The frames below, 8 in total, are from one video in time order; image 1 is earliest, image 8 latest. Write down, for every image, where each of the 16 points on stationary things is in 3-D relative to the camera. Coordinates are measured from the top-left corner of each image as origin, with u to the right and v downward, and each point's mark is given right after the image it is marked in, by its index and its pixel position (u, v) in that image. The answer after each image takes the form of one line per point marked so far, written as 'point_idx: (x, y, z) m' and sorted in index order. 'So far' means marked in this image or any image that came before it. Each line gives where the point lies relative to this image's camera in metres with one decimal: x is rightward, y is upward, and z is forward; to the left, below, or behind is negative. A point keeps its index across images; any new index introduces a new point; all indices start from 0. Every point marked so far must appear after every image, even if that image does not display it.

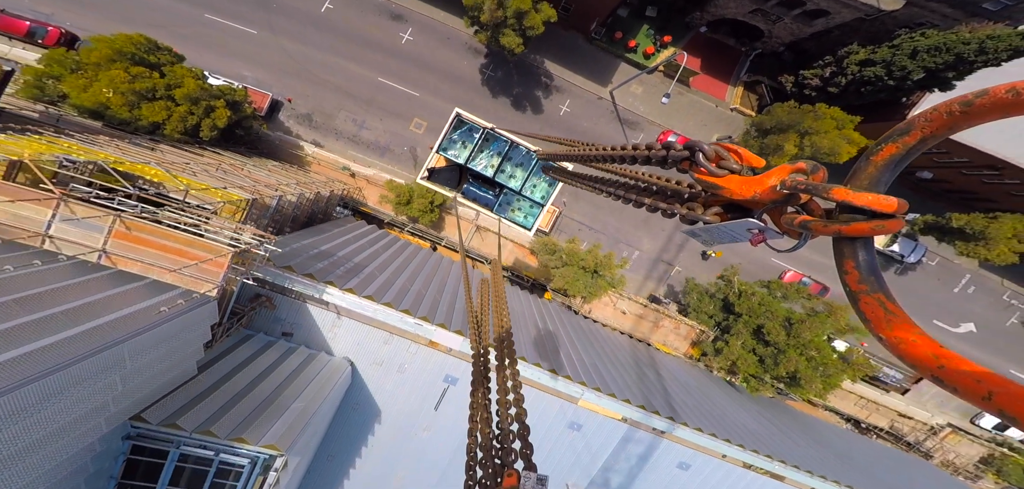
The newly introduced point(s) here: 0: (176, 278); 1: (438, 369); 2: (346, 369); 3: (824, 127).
0: (-5.5, -0.4, +7.4) m
1: (-1.4, -3.1, +10.4) m
2: (-3.6, -3.0, +9.8) m
3: (+10.7, +3.8, +15.1) m
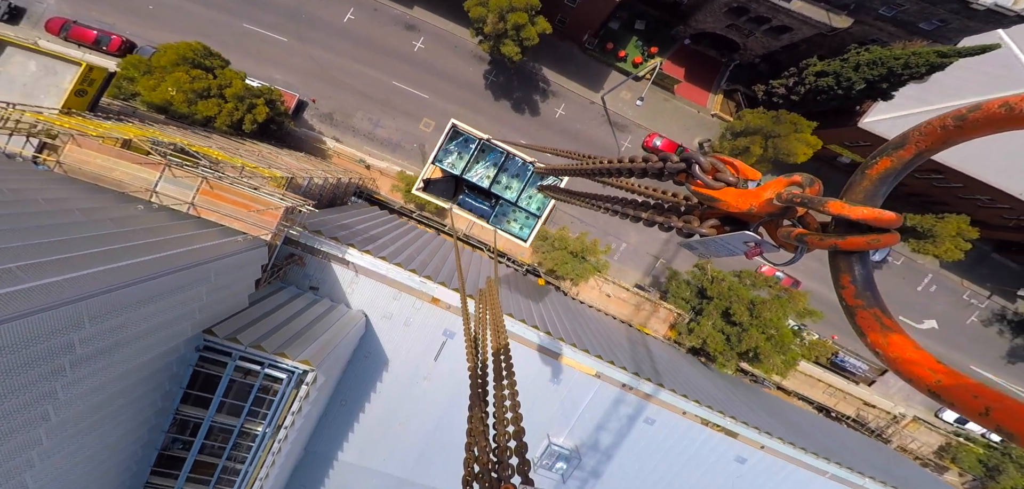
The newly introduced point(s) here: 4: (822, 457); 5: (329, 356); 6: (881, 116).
0: (-5.9, +0.5, +10.0) m
1: (-1.9, -2.3, +12.8) m
2: (-4.0, -2.2, +12.3) m
3: (+10.5, +4.3, +17.3) m
4: (+11.1, -7.4, +15.6) m
5: (-3.6, -2.4, +9.4) m
6: (+13.8, +4.5, +16.4) m
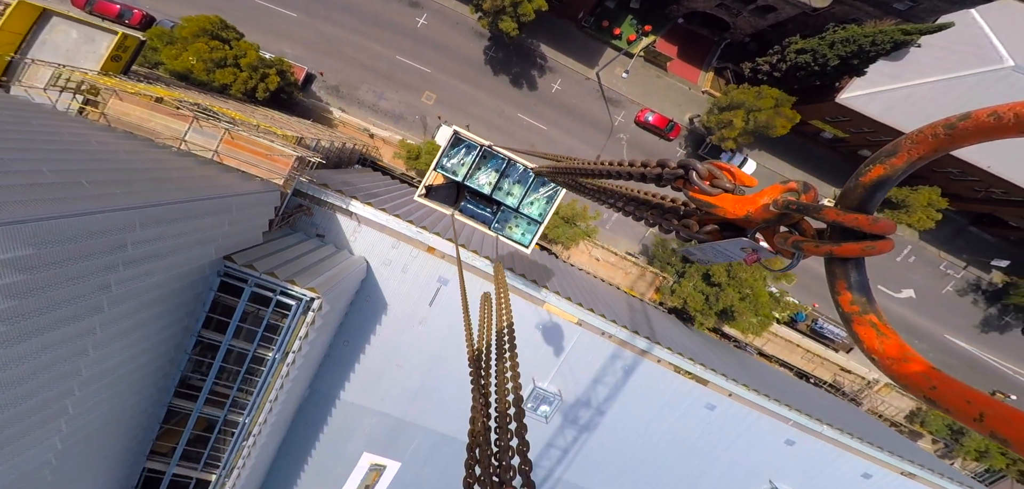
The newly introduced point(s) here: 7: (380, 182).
0: (-6.4, +1.9, +11.5) m
1: (-2.4, -0.9, +14.3) m
2: (-4.5, -0.7, +13.8) m
3: (+10.2, +5.7, +18.4) m
4: (+10.6, -6.1, +17.1) m
5: (-4.2, -1.1, +11.0) m
6: (+13.5, +5.8, +17.4) m
7: (-5.5, +2.7, +19.0) m
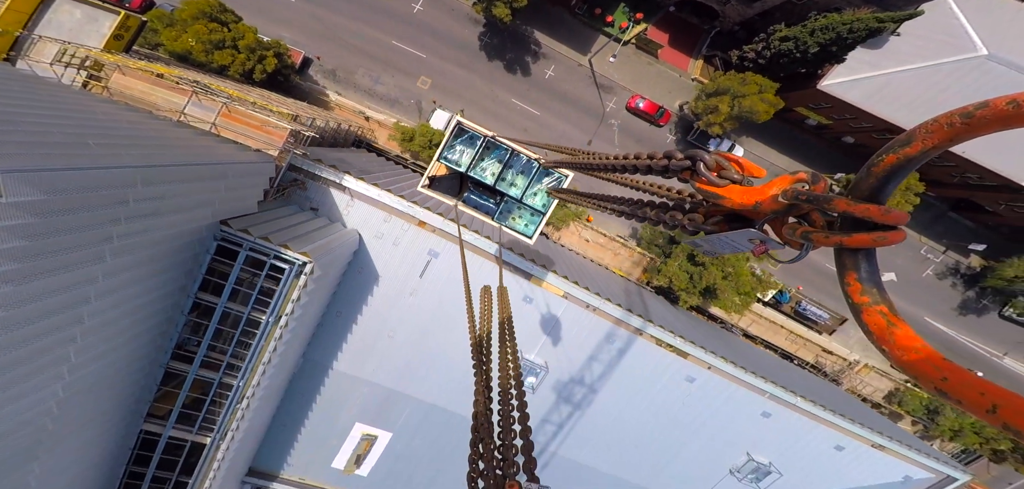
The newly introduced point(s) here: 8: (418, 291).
0: (-6.9, +2.7, +12.1) m
1: (-2.9, -0.1, +15.0) m
2: (-5.0, +0.1, +14.5) m
3: (+9.8, +6.5, +18.9) m
4: (+10.0, -5.3, +17.8) m
5: (-4.7, -0.3, +11.6) m
6: (+13.1, +6.6, +18.0) m
7: (-6.0, +3.6, +19.6) m
8: (-3.1, -1.6, +15.3) m
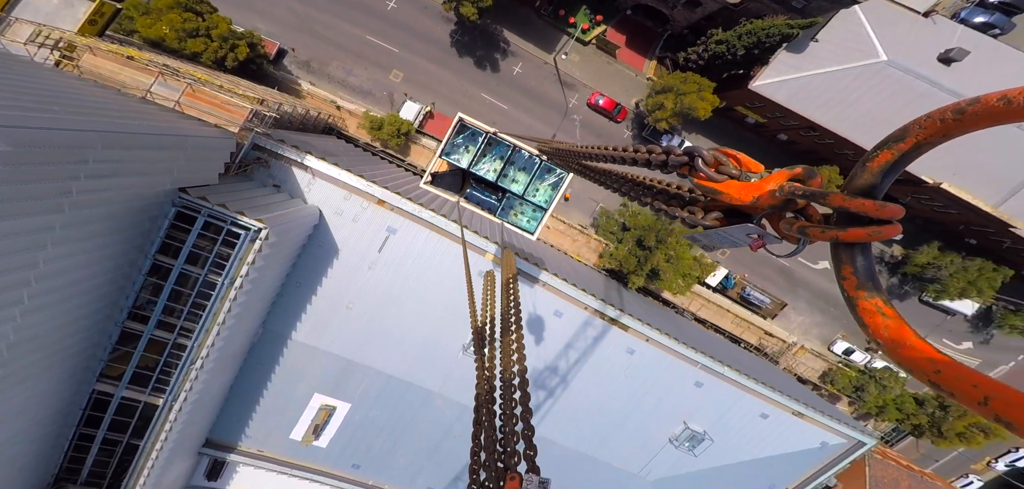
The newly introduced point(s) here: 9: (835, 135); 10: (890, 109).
0: (-8.6, +3.6, +13.2) m
1: (-4.7, +0.8, +16.2) m
2: (-6.9, +1.0, +15.7) m
3: (+7.9, +7.1, +20.5) m
4: (+8.0, -4.7, +19.4) m
5: (-6.4, +0.6, +12.8) m
6: (+11.2, +7.2, +19.7) m
7: (-7.9, +4.5, +20.8) m
8: (-5.0, -0.8, +16.6) m
9: (+13.9, +4.7, +19.6) m
10: (+16.0, +5.8, +19.1) m
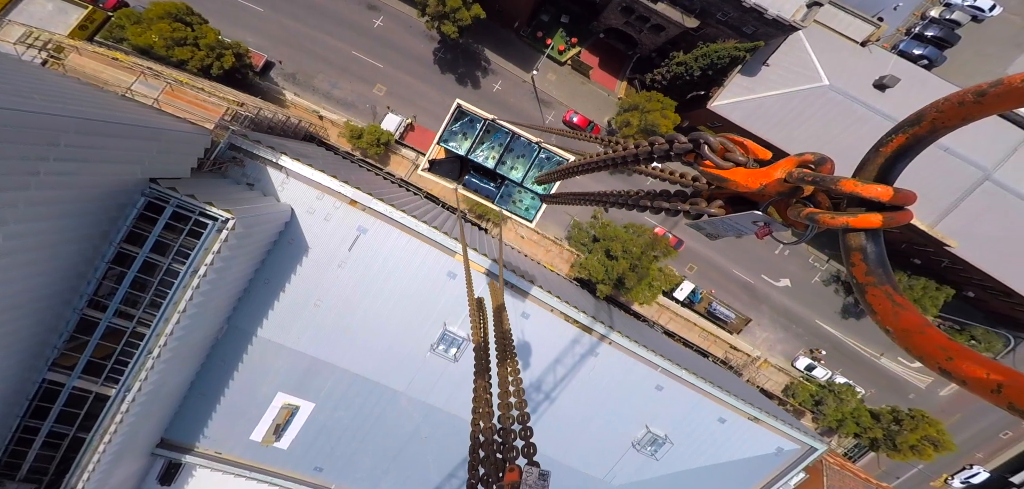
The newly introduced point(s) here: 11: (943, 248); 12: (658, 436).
0: (-9.8, +3.8, +13.9) m
1: (-6.0, +0.8, +16.9) m
2: (-8.1, +1.1, +16.3) m
3: (+6.7, +6.7, +21.7) m
4: (+6.6, -5.1, +20.1) m
5: (-7.6, +0.8, +13.4) m
6: (+10.0, +6.7, +21.0) m
7: (-9.2, +4.3, +21.5) m
8: (-6.3, -0.8, +17.1) m
9: (+12.6, +4.2, +20.8) m
10: (+14.7, +5.3, +20.4) m
11: (+19.1, -0.2, +20.0) m
12: (+5.5, -7.2, +17.0) m
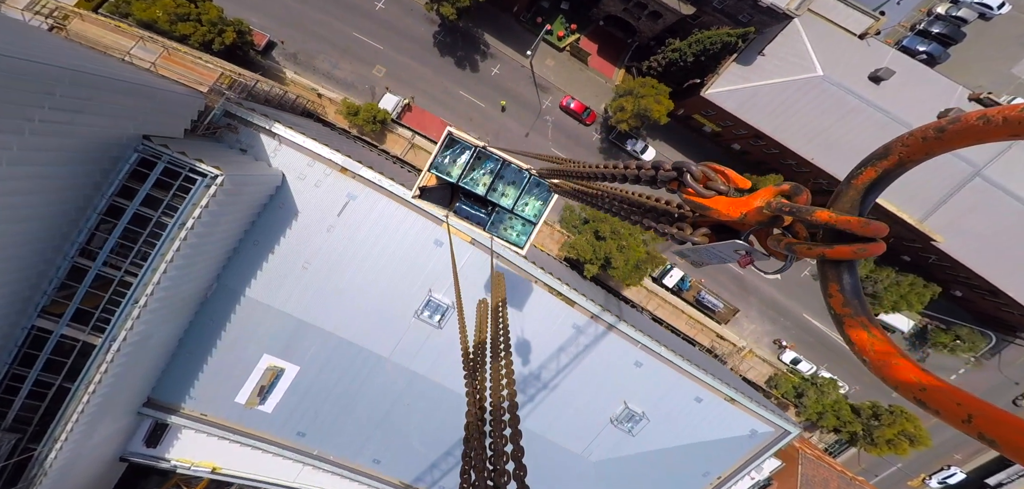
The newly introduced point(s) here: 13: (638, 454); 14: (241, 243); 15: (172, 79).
0: (-10.1, +5.0, +14.2) m
1: (-6.4, +1.9, +17.1) m
2: (-8.5, +2.2, +16.6) m
3: (+6.4, +7.4, +21.9) m
4: (+6.0, -4.3, +20.3) m
5: (-8.1, +1.9, +13.7) m
6: (+9.8, +7.4, +21.1) m
7: (-9.5, +5.5, +21.8) m
8: (-6.7, +0.3, +17.4) m
9: (+12.4, +4.8, +21.0) m
10: (+14.4, +5.7, +20.5) m
11: (+18.7, +0.2, +20.1) m
12: (+4.9, -6.5, +17.3) m
13: (+5.1, -8.4, +18.1) m
14: (-9.6, -0.1, +16.4) m
15: (-10.5, +5.0, +14.0) m
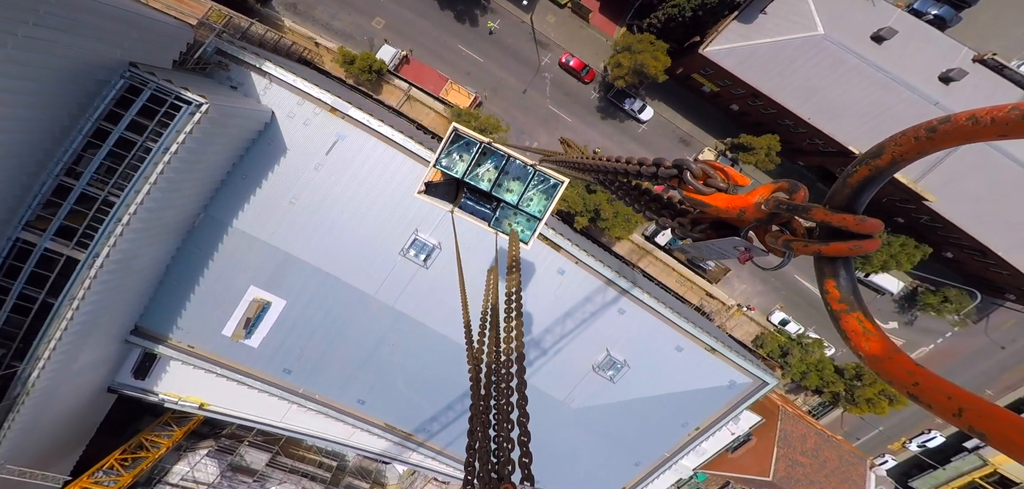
0: (-10.4, +7.0, +14.1) m
1: (-6.7, +3.9, +17.2) m
2: (-8.8, +4.3, +16.6) m
3: (+6.3, +9.4, +21.5) m
4: (+5.5, -2.4, +20.6) m
5: (-8.4, +3.8, +13.8) m
6: (+9.7, +9.2, +20.7) m
7: (-9.7, +7.9, +21.6) m
8: (-7.1, +2.4, +17.5) m
9: (+12.1, +6.5, +20.7) m
10: (+14.3, +7.4, +20.2) m
11: (+18.3, +1.7, +20.1) m
12: (+4.3, -4.7, +17.7) m
13: (+4.5, -6.6, +18.6) m
14: (-10.0, +2.0, +16.5) m
15: (-10.7, +7.0, +13.9) m
